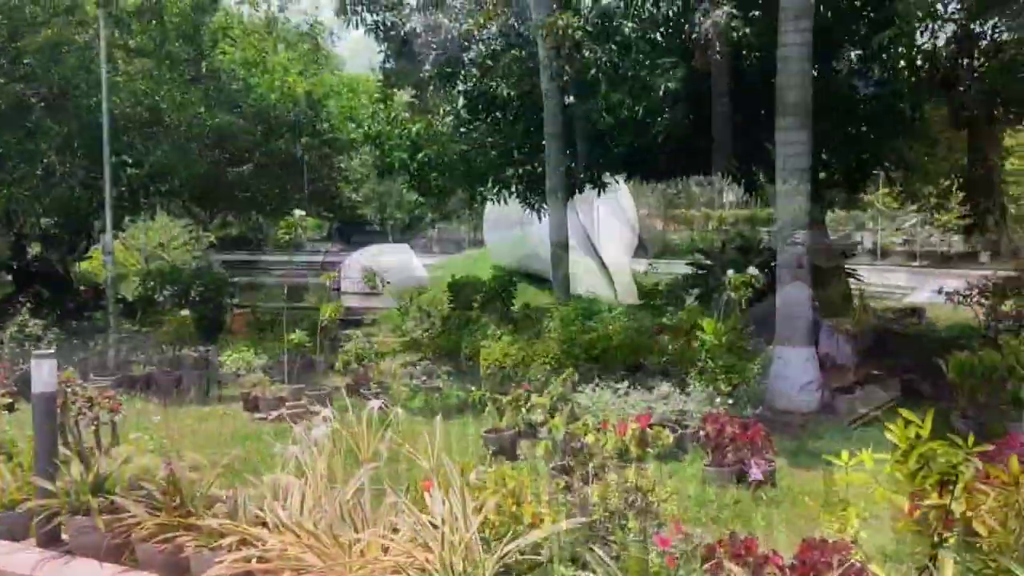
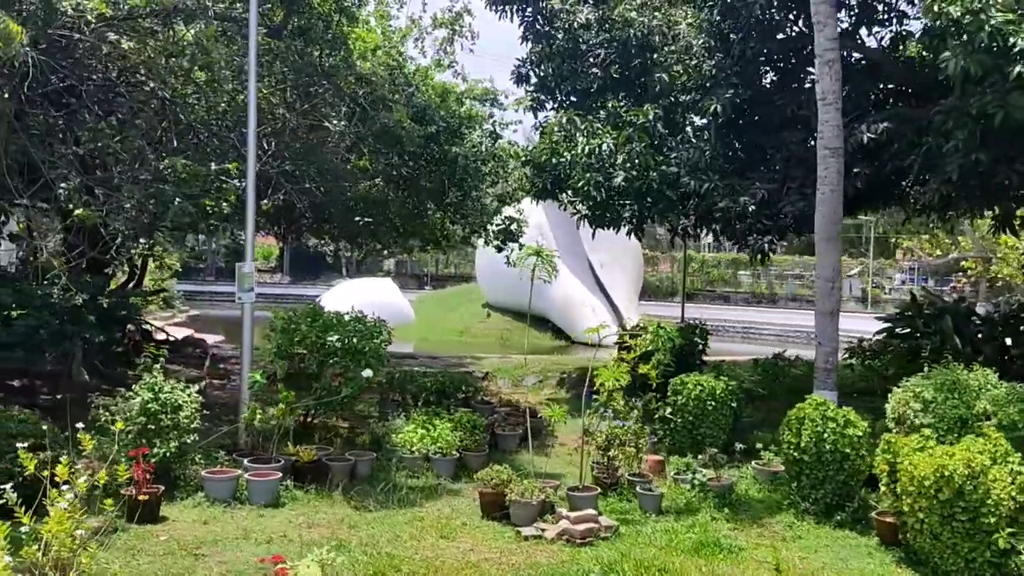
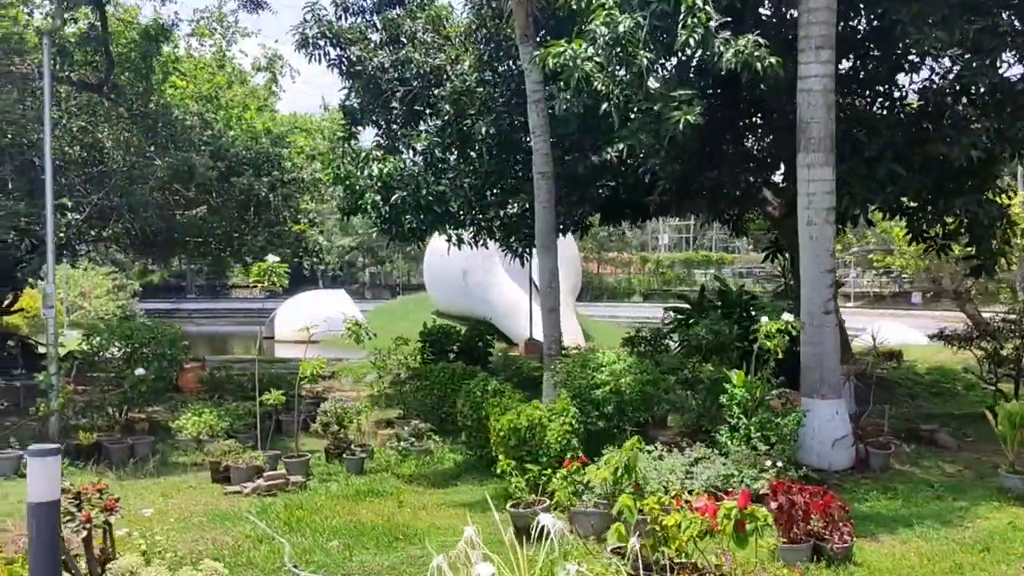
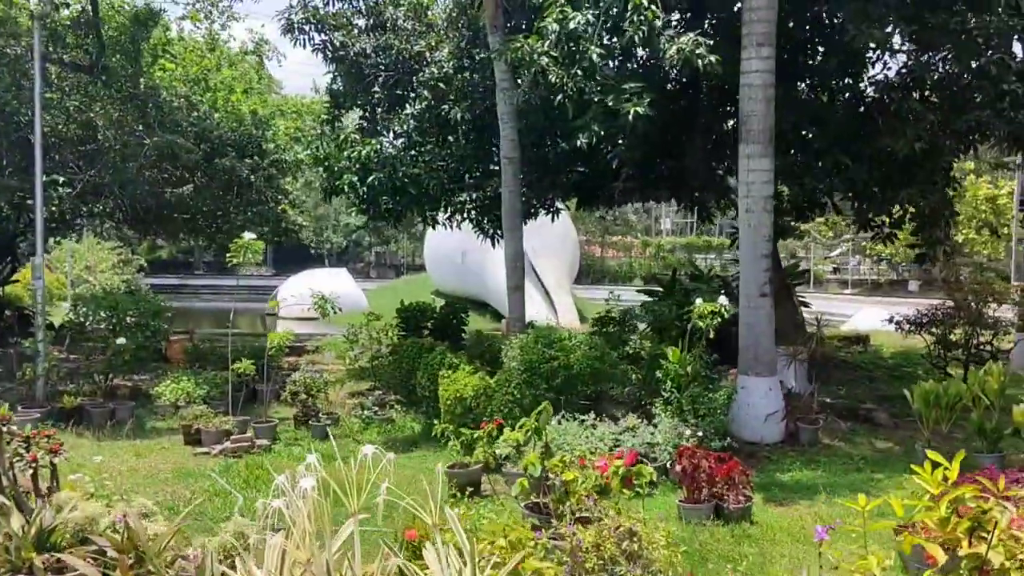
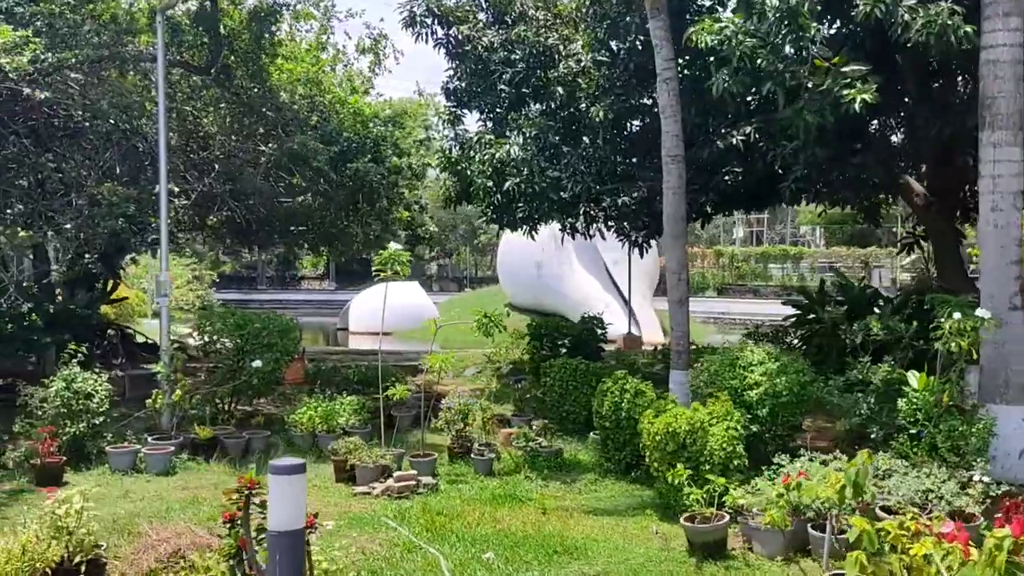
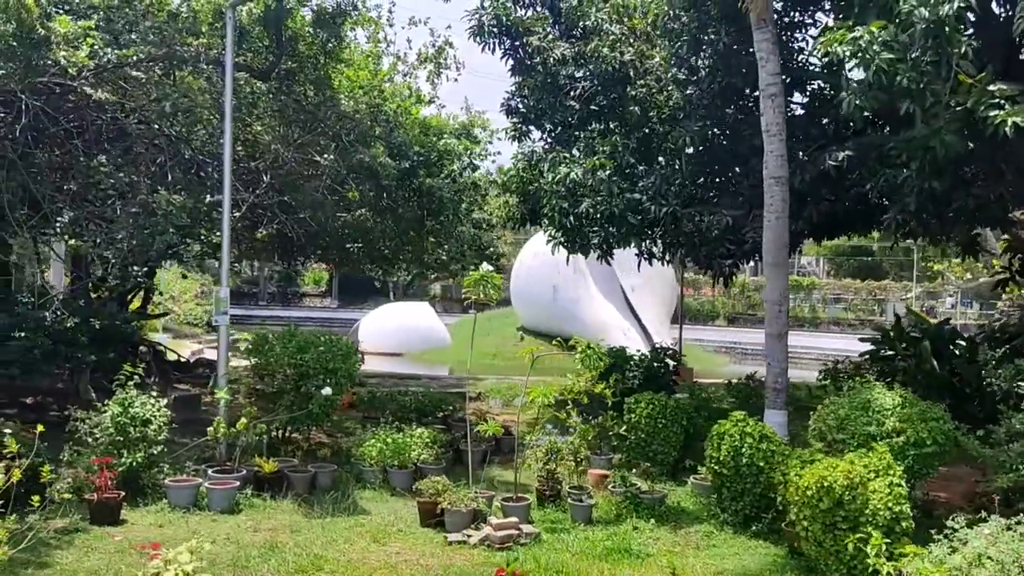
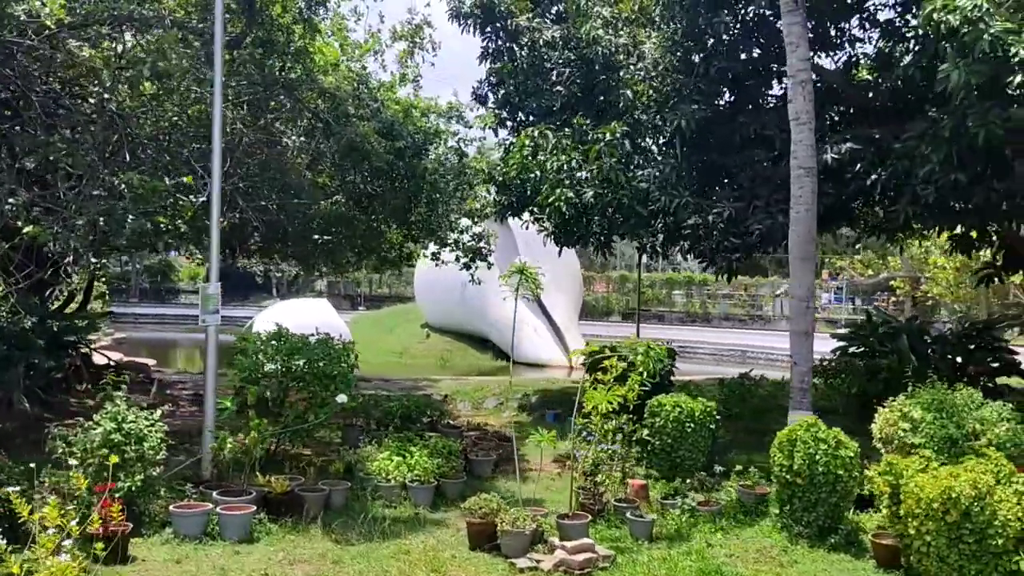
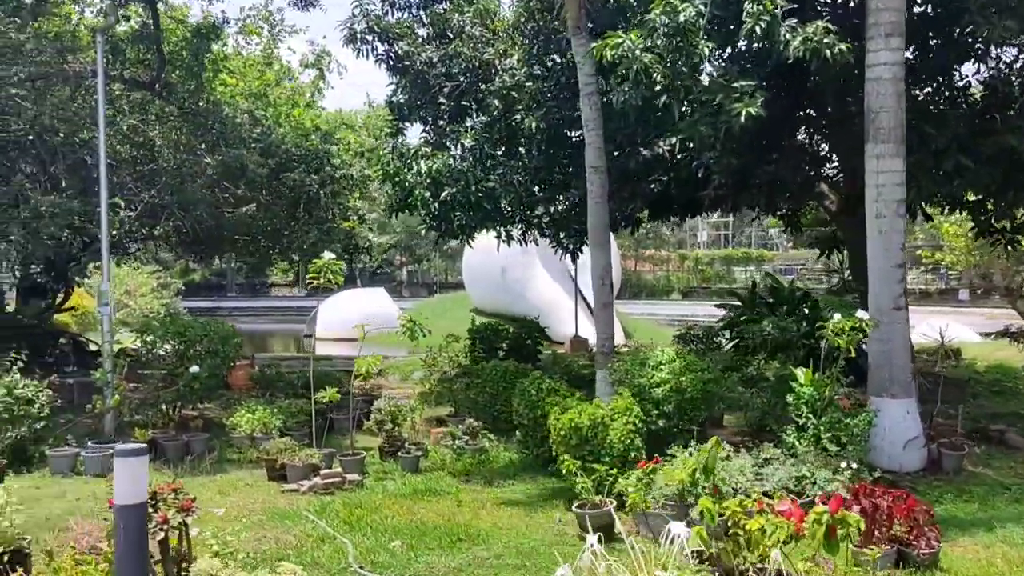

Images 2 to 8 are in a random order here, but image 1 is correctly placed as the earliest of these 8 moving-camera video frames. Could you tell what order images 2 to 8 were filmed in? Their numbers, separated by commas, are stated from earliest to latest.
4, 3, 8, 5, 6, 2, 7
